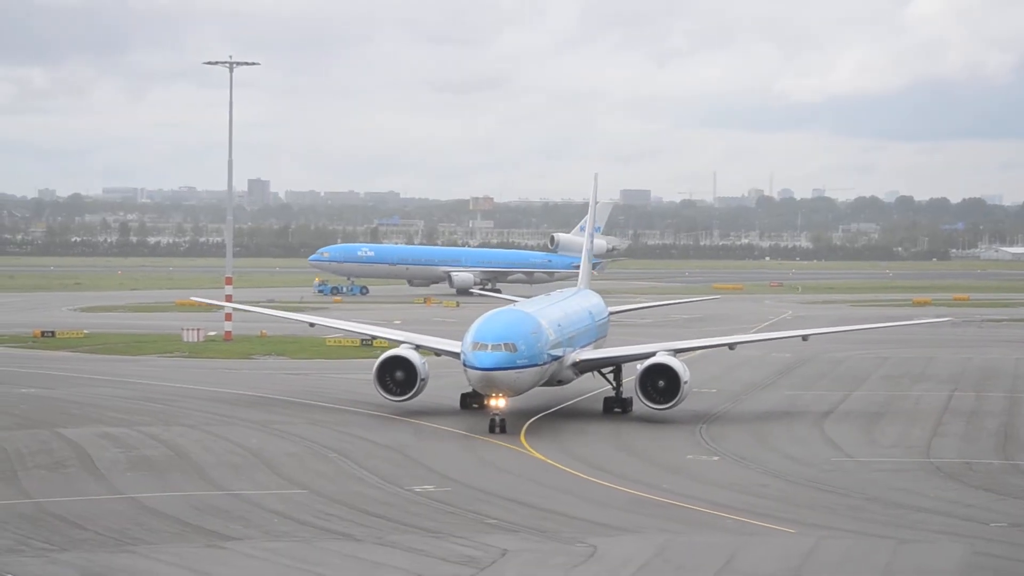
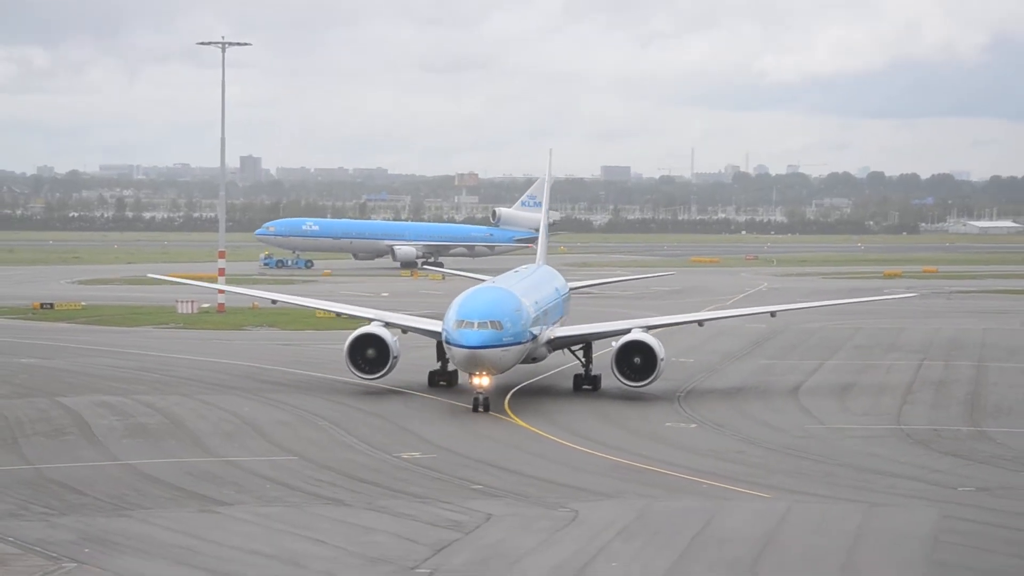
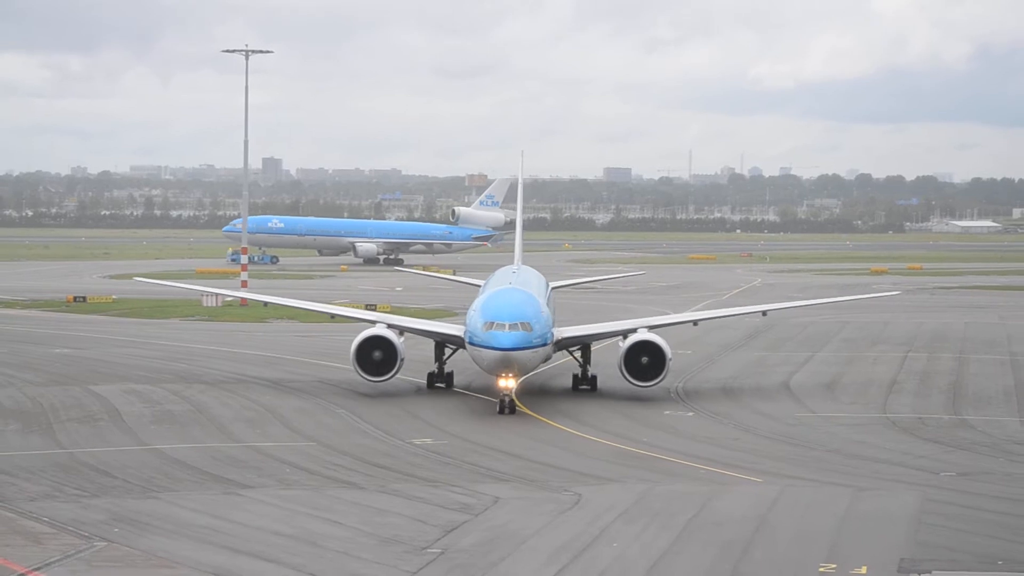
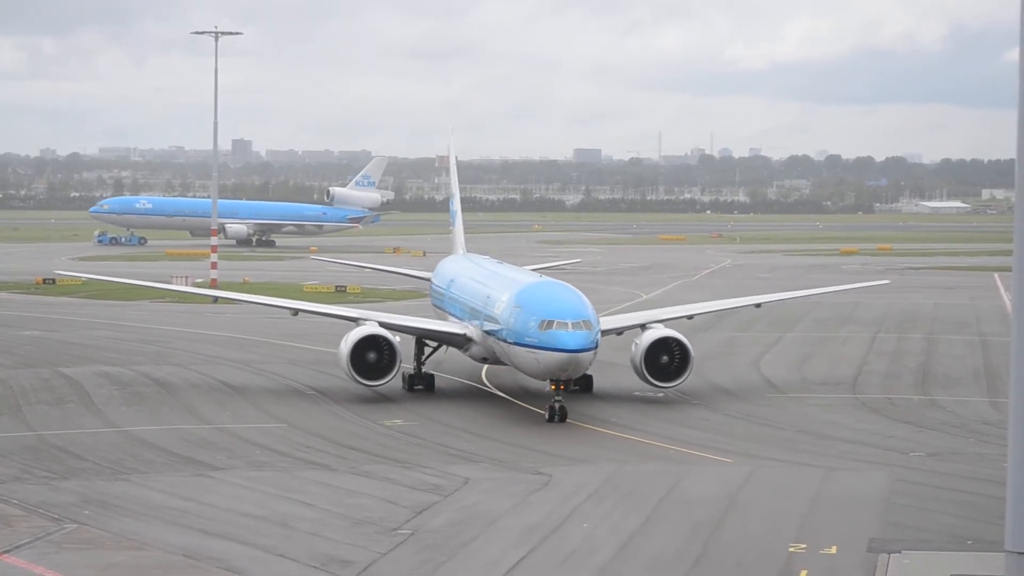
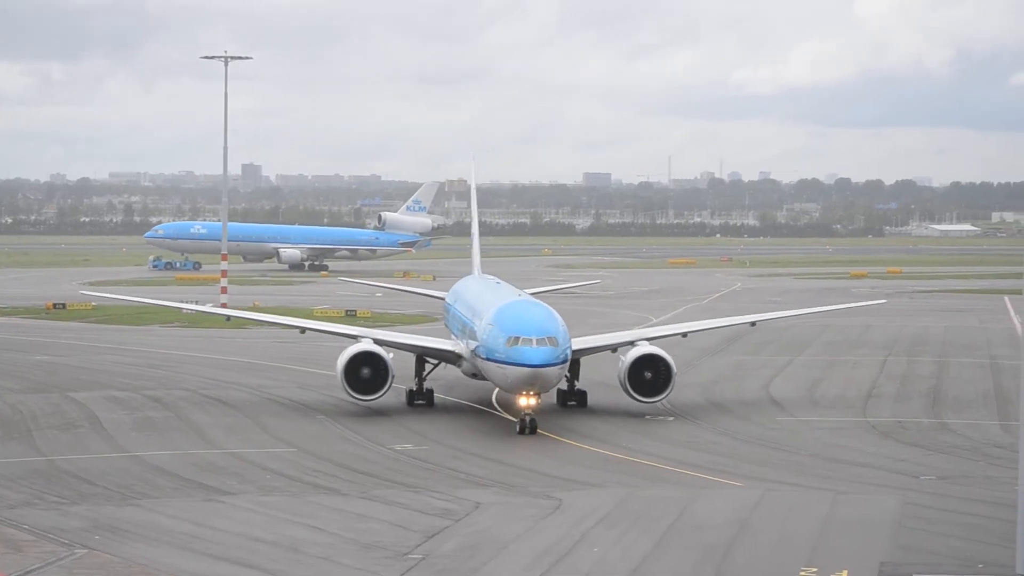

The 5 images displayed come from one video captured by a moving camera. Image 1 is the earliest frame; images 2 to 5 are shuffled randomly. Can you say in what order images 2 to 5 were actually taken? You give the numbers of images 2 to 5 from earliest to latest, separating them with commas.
2, 3, 5, 4
